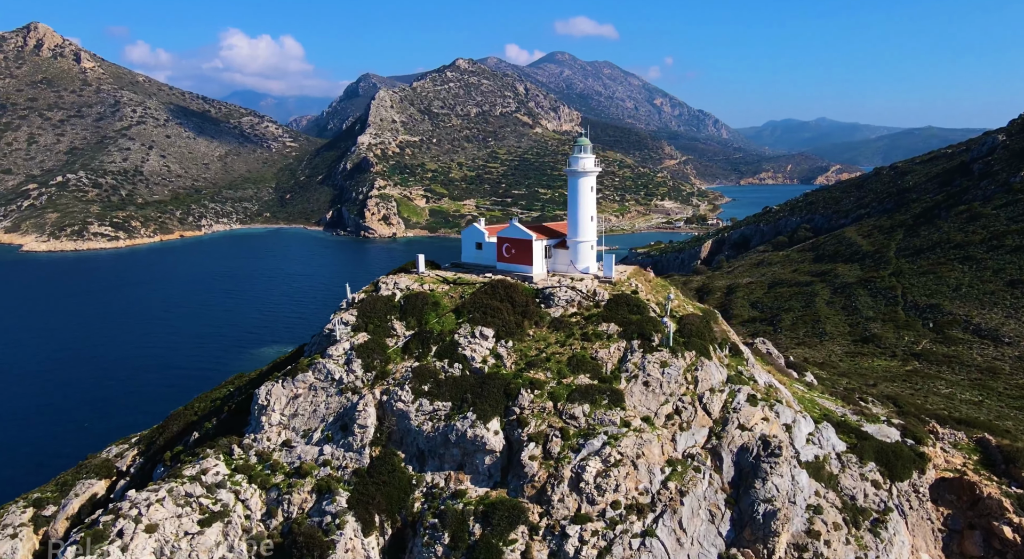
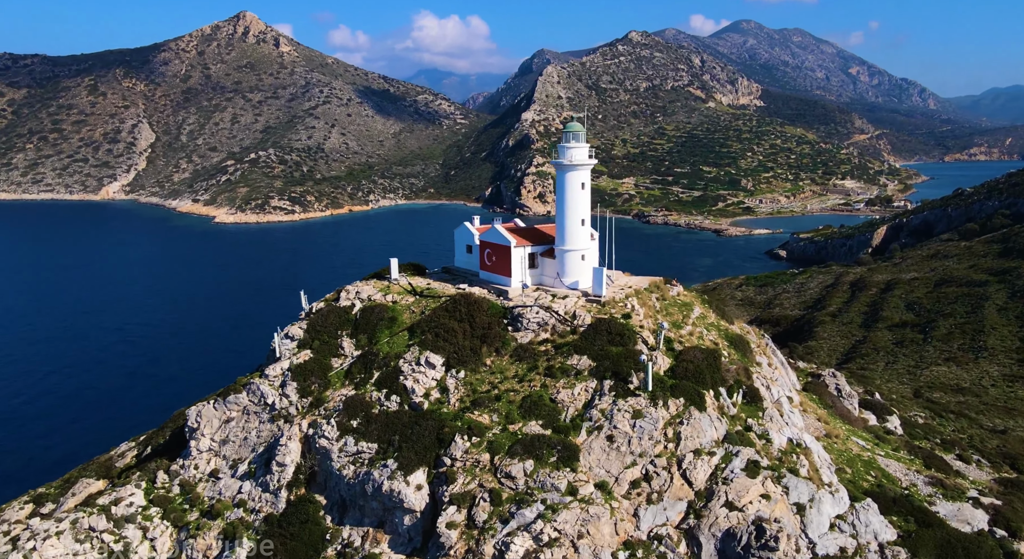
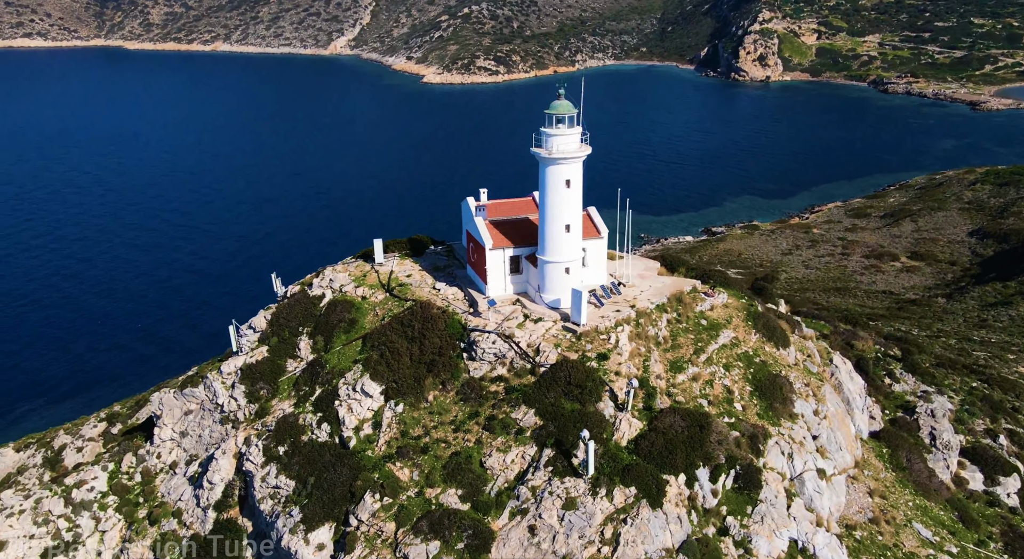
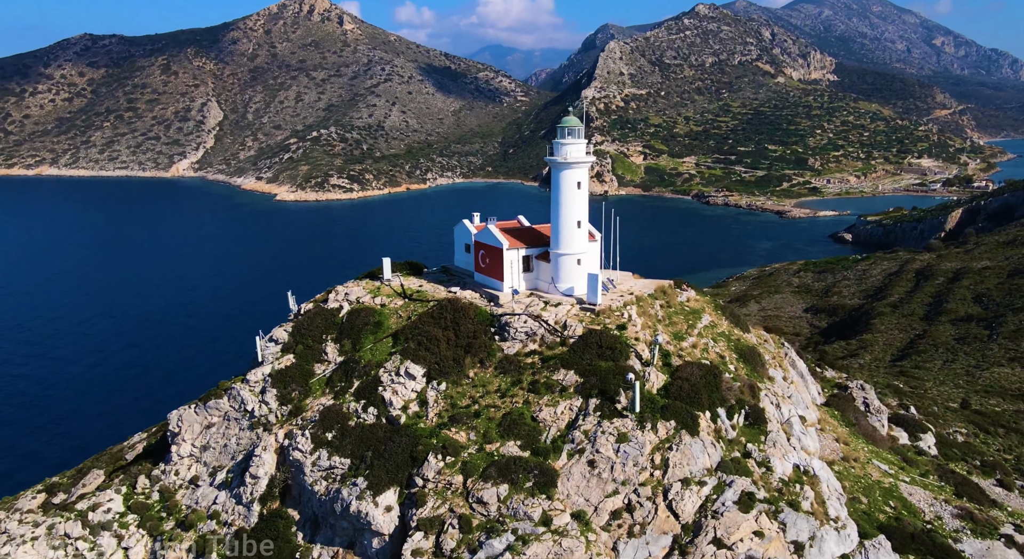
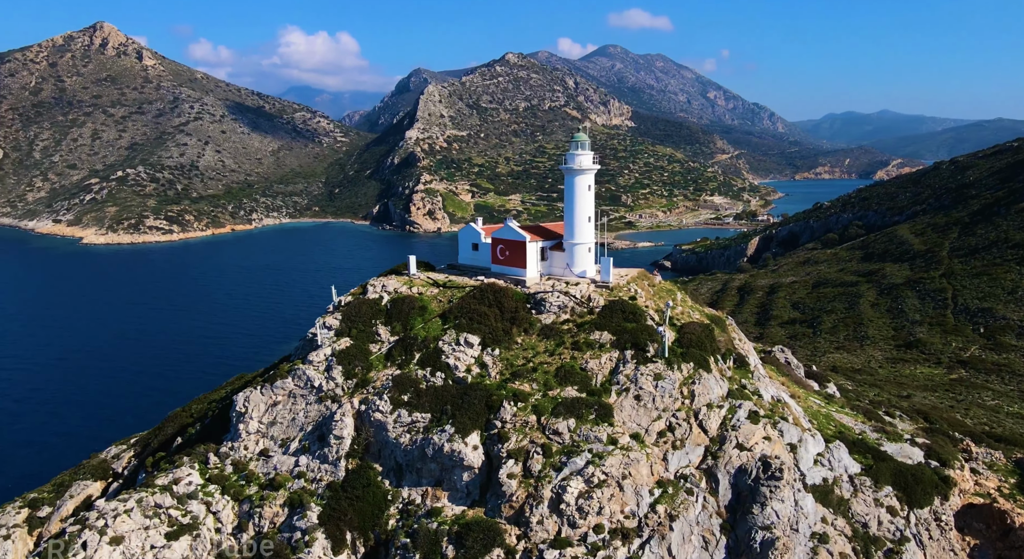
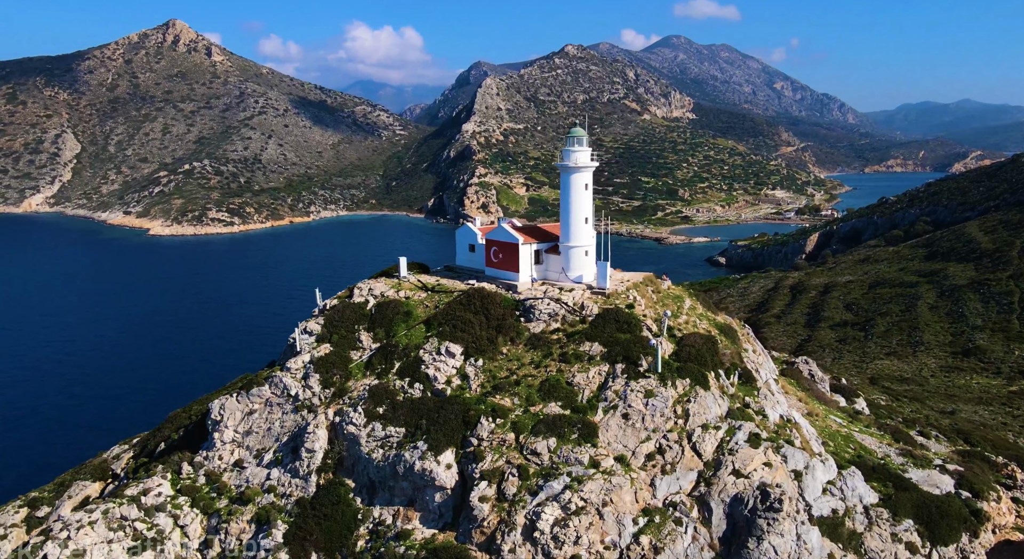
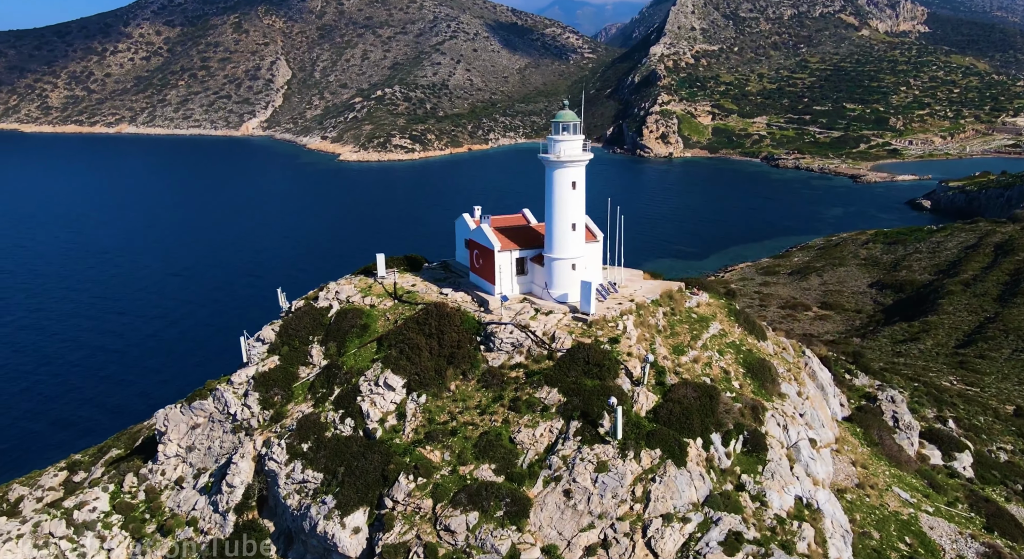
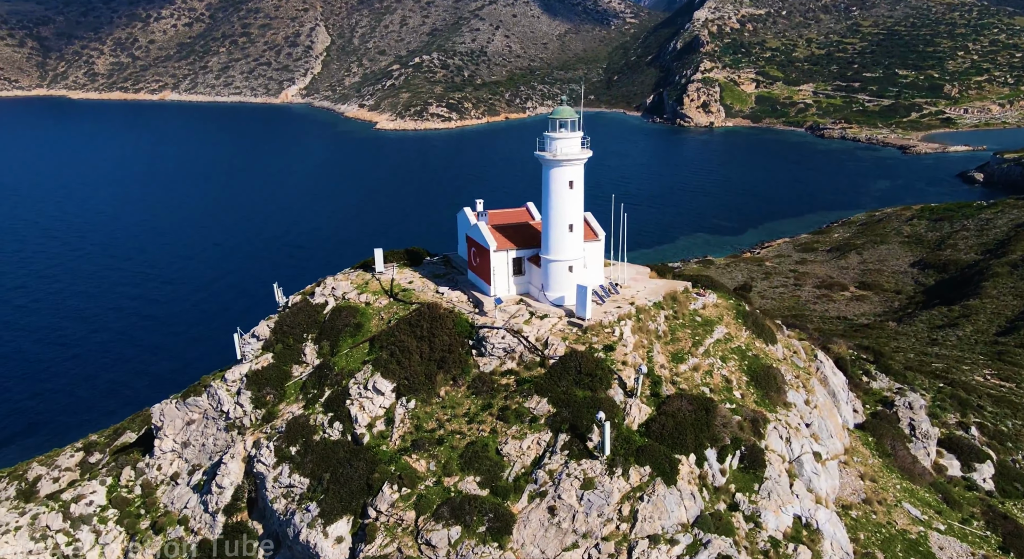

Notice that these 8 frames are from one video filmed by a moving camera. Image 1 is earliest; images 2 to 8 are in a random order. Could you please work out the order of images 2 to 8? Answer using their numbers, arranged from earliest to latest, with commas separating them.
5, 6, 2, 4, 7, 8, 3
